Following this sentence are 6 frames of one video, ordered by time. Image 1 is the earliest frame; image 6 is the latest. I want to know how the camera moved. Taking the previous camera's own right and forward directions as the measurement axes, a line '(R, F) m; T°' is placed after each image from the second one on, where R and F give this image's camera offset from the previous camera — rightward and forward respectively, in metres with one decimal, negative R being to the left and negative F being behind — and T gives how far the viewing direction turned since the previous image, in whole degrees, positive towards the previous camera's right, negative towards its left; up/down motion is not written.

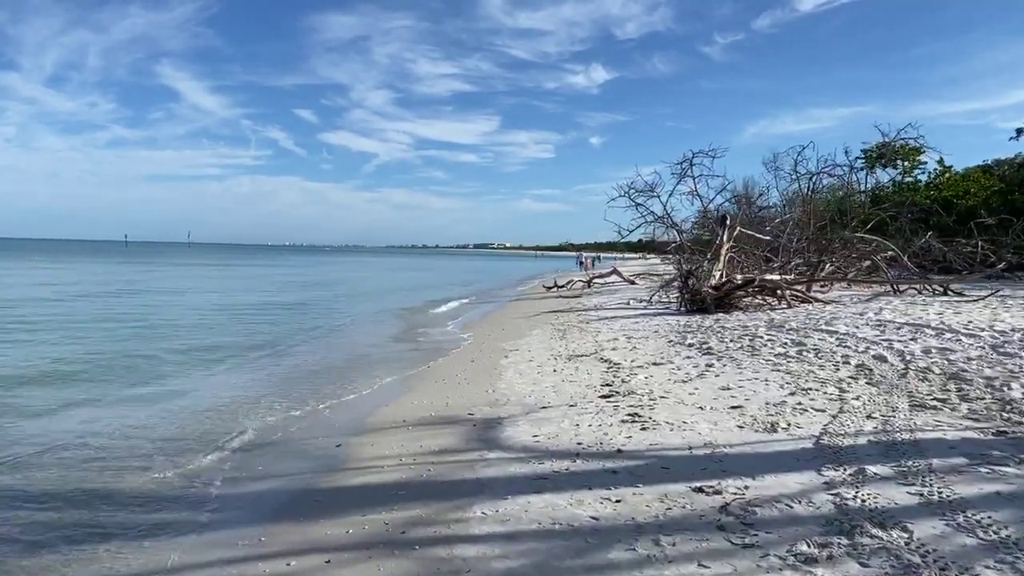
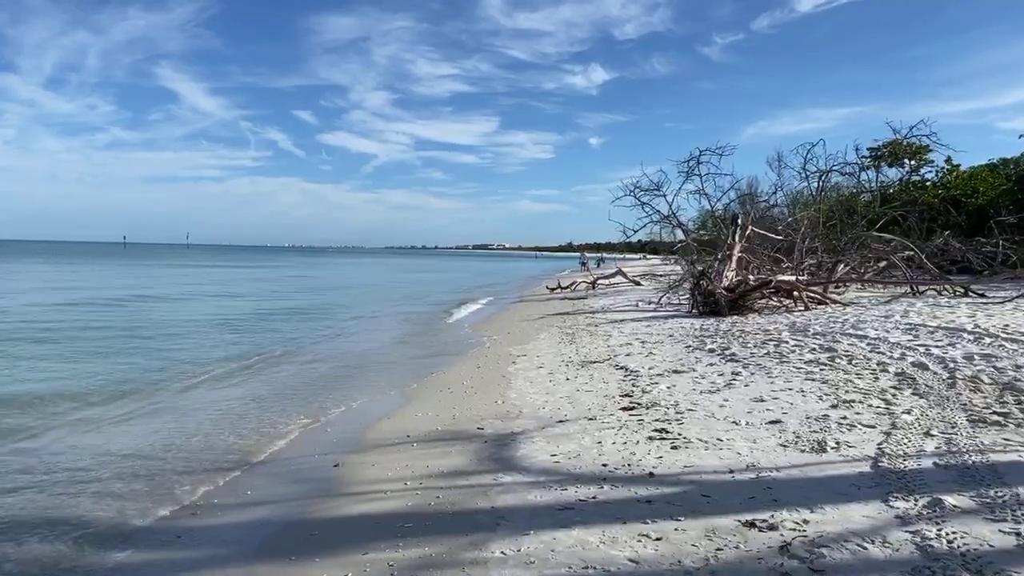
(-0.1, +0.7) m; 0°
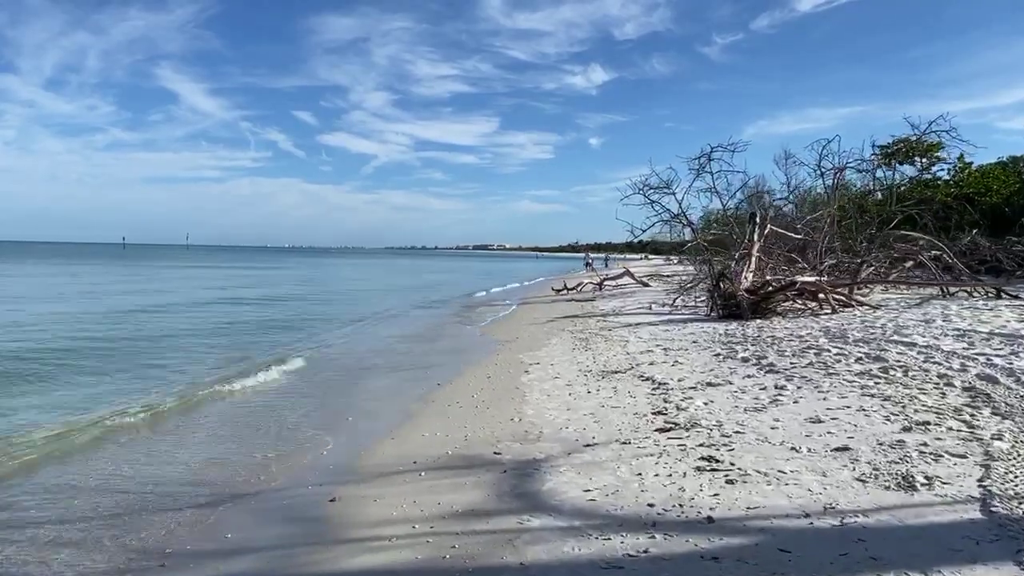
(-0.2, +0.9) m; 0°
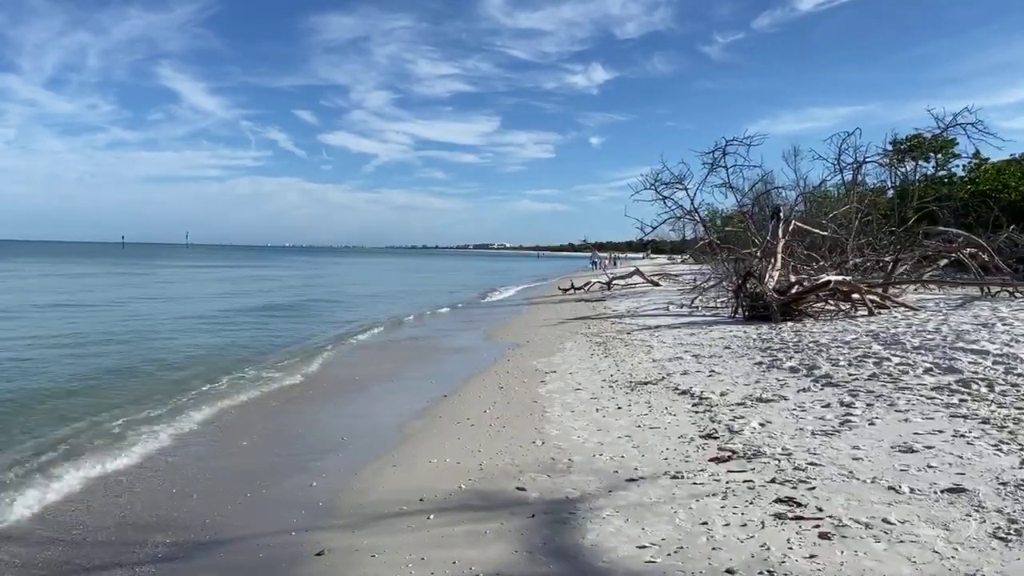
(-0.2, +1.1) m; 0°
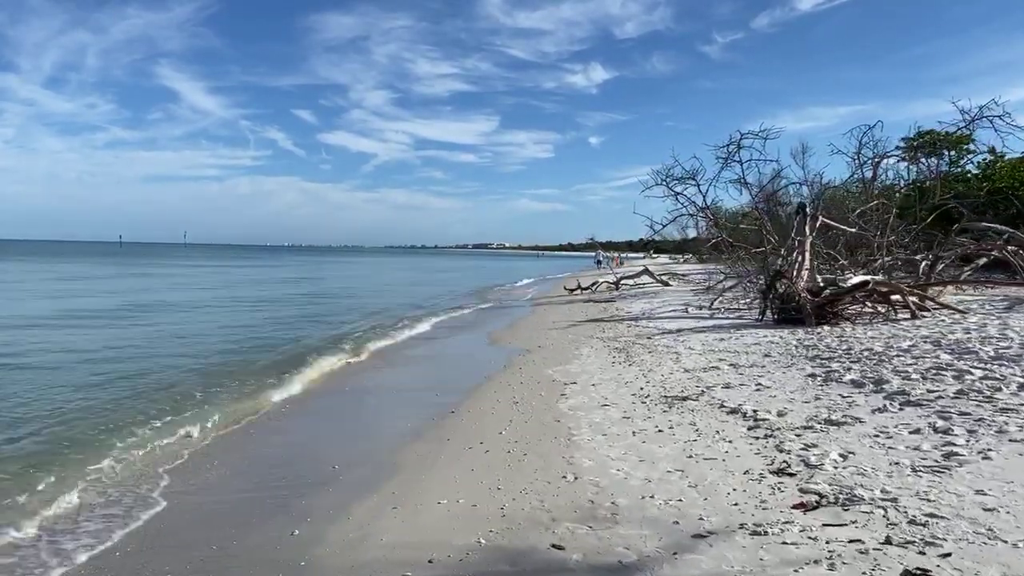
(-0.2, +1.1) m; 0°
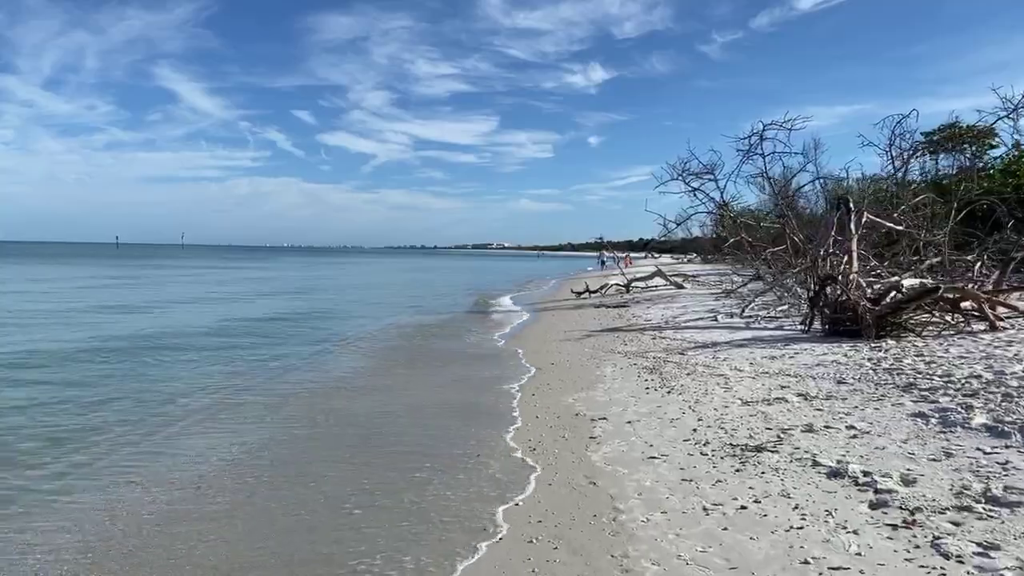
(-0.1, +1.9) m; 0°
